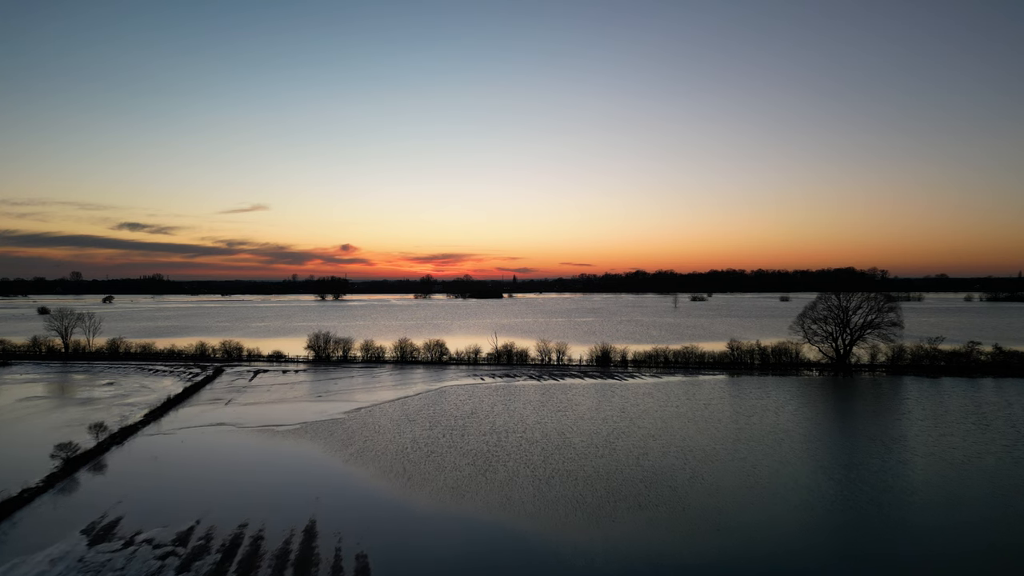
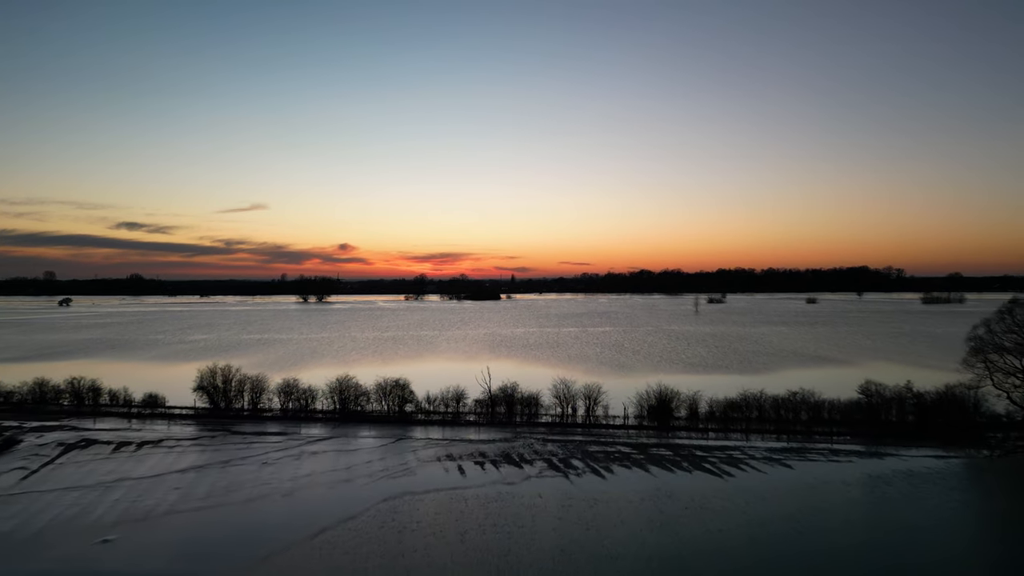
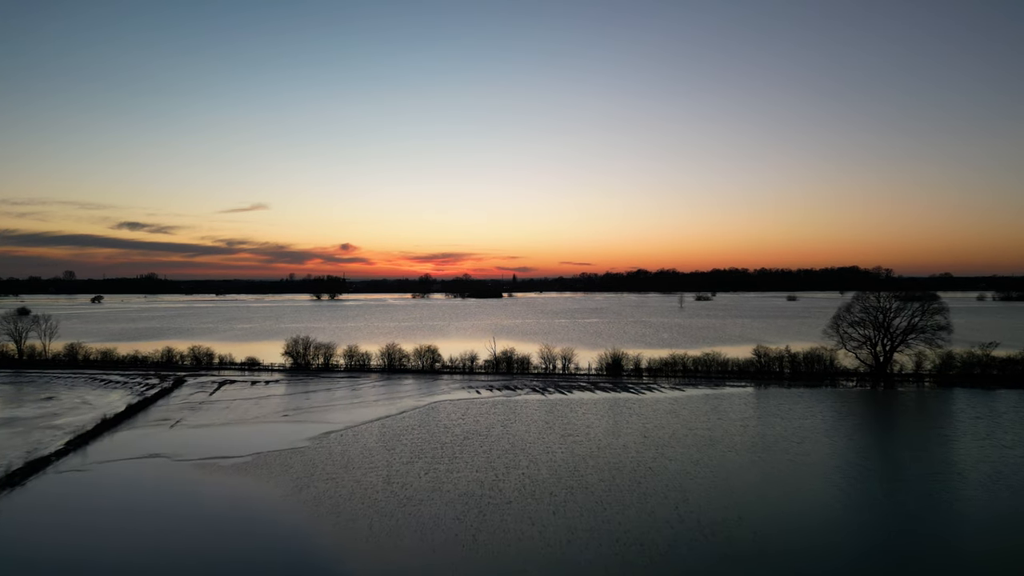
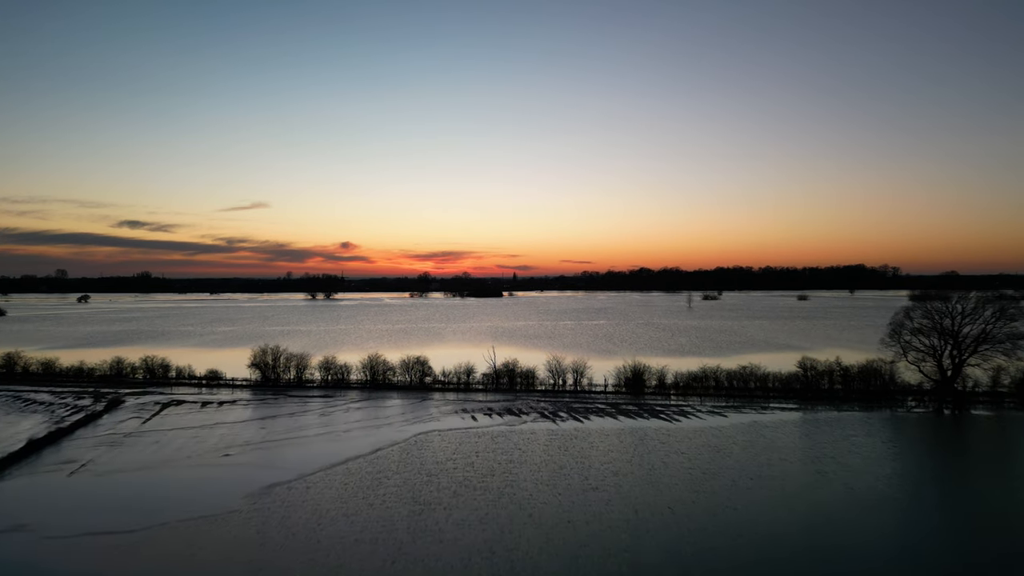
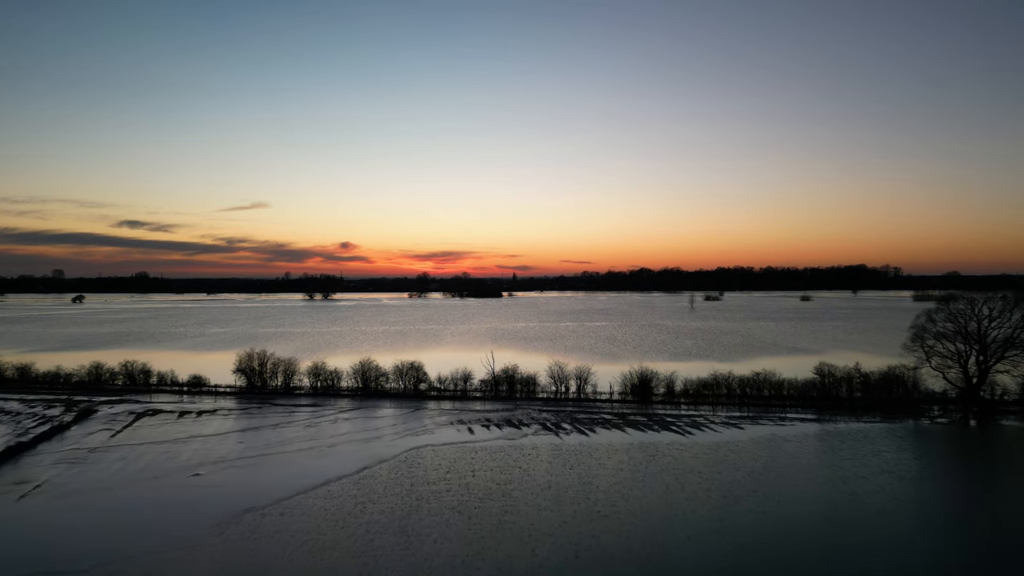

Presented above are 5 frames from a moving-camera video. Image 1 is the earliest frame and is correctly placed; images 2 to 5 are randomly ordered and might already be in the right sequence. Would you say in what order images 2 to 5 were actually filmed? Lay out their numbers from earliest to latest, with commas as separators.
3, 4, 5, 2
